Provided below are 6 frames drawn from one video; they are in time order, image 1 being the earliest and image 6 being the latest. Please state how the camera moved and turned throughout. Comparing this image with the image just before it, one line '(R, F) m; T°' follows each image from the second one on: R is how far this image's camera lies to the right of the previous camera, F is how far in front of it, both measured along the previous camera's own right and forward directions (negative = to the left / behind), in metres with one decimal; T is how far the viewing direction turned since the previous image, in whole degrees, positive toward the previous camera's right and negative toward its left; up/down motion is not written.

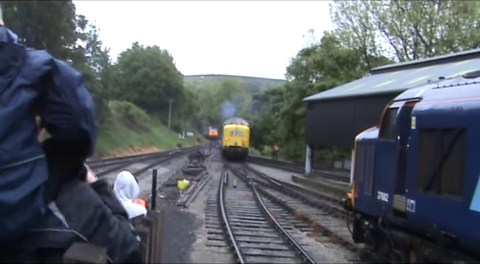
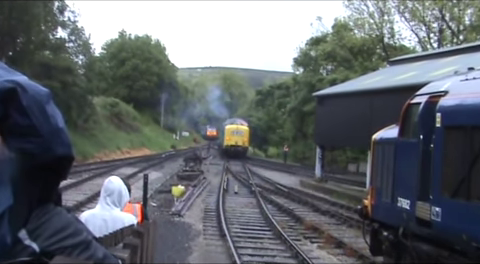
(0.0, +1.7) m; 0°
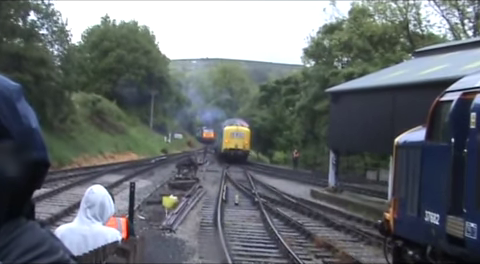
(-0.1, +1.8) m; 0°
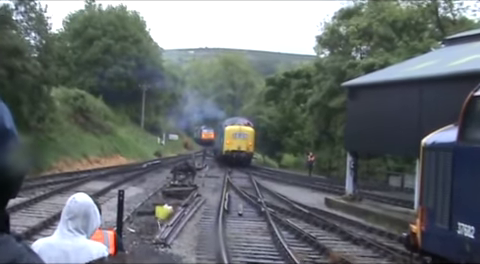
(0.0, +1.5) m; 0°
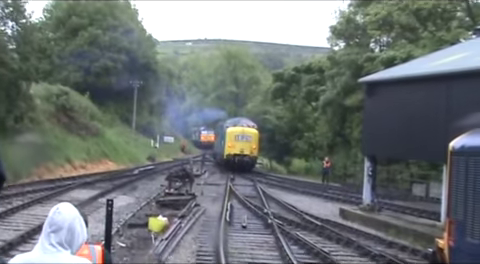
(0.0, +1.2) m; 0°
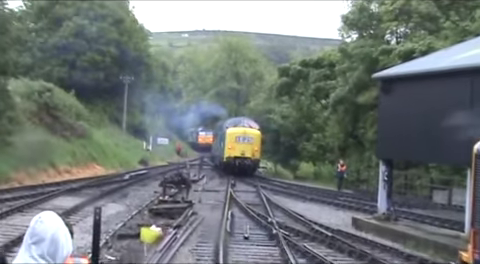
(0.0, +0.9) m; 0°
